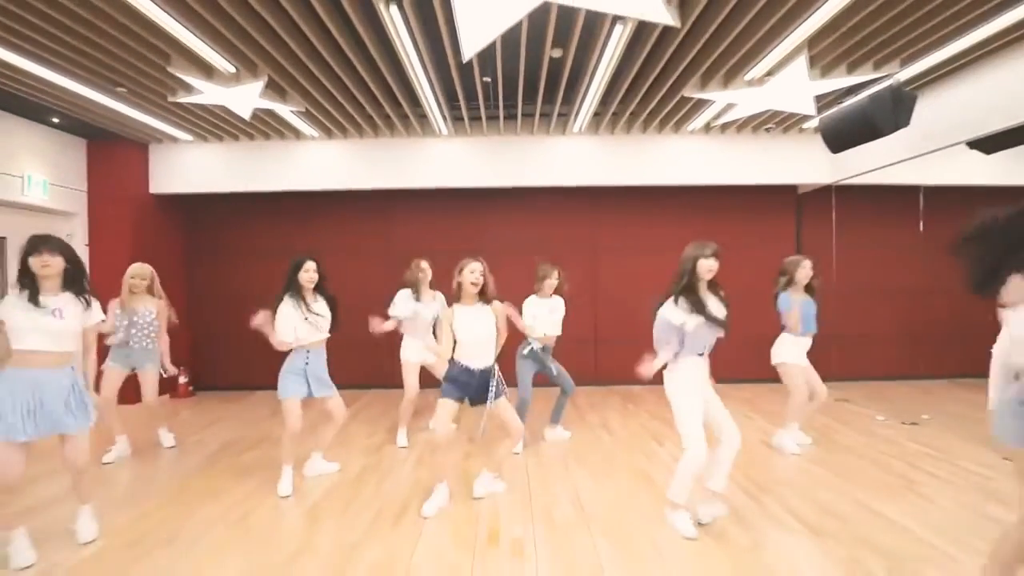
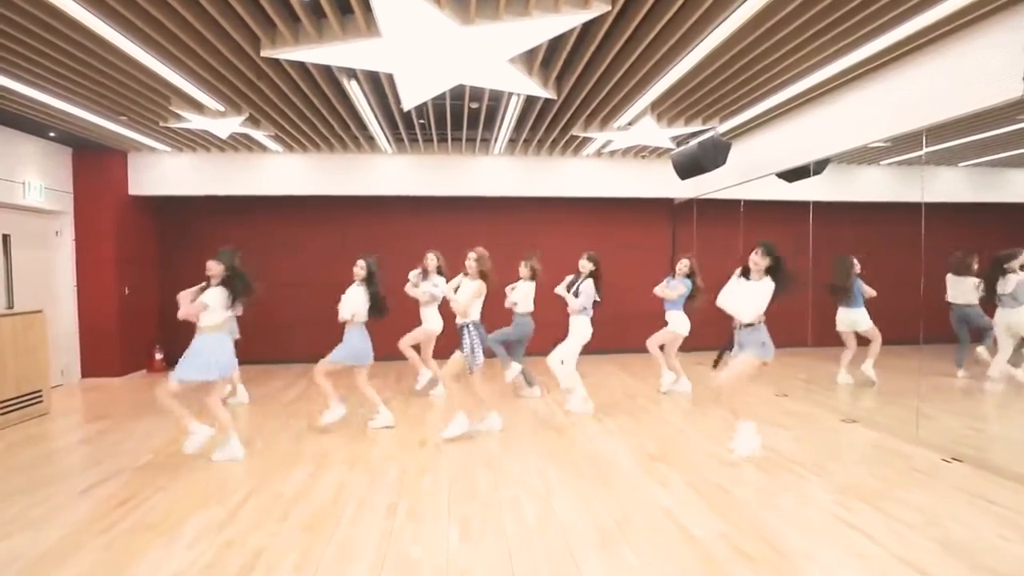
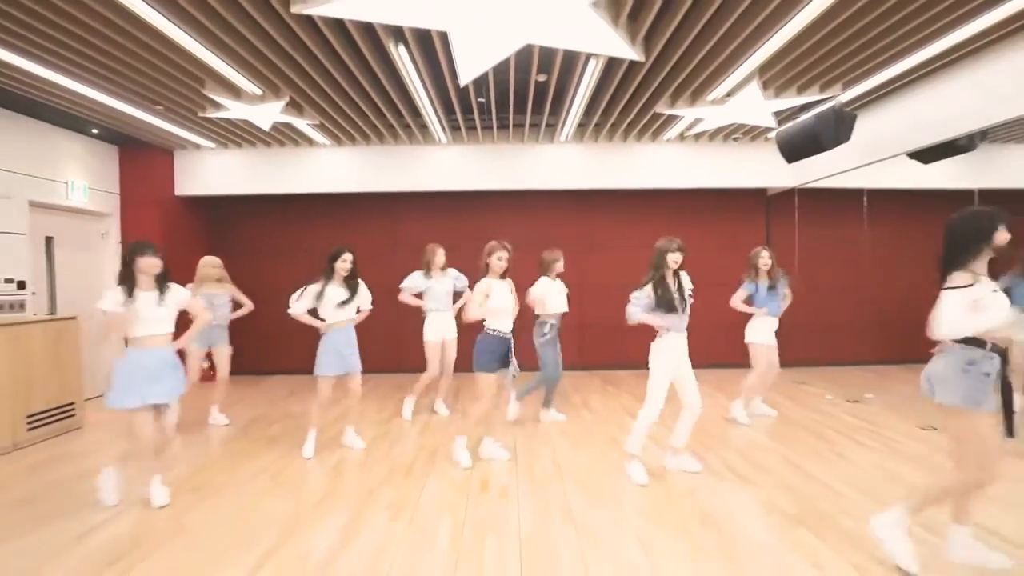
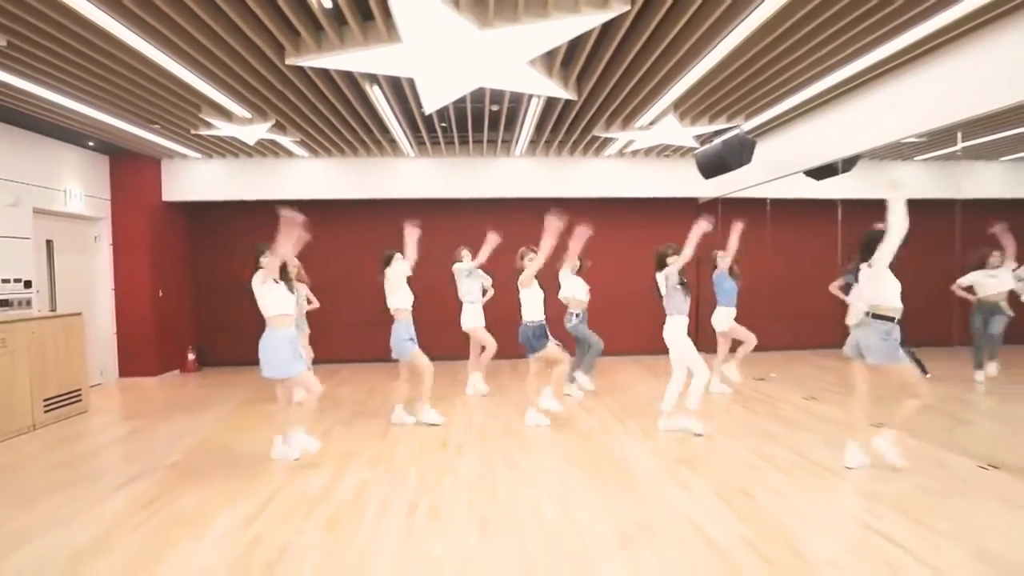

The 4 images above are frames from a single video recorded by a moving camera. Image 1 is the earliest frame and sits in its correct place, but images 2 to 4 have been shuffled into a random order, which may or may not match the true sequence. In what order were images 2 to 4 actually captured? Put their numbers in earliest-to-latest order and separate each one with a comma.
3, 4, 2
